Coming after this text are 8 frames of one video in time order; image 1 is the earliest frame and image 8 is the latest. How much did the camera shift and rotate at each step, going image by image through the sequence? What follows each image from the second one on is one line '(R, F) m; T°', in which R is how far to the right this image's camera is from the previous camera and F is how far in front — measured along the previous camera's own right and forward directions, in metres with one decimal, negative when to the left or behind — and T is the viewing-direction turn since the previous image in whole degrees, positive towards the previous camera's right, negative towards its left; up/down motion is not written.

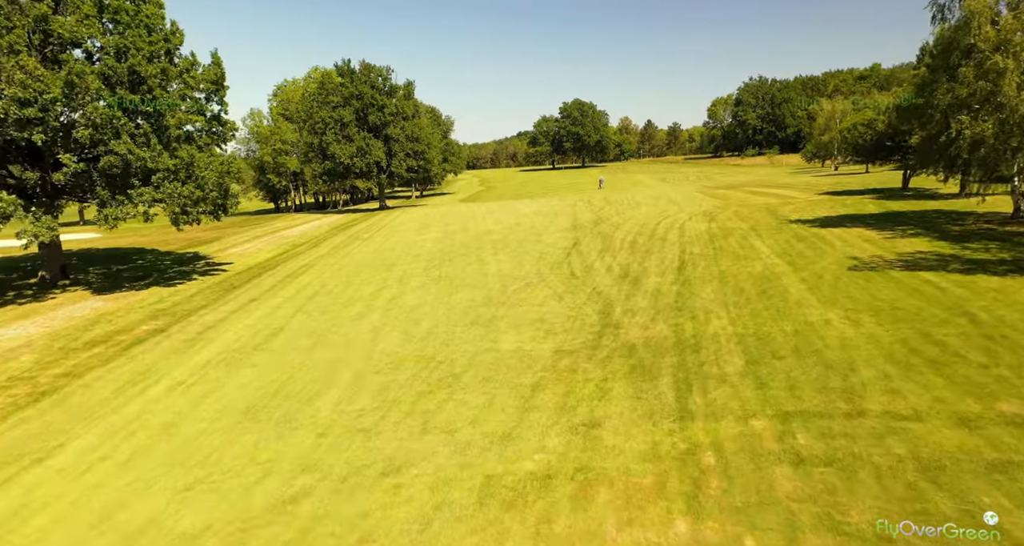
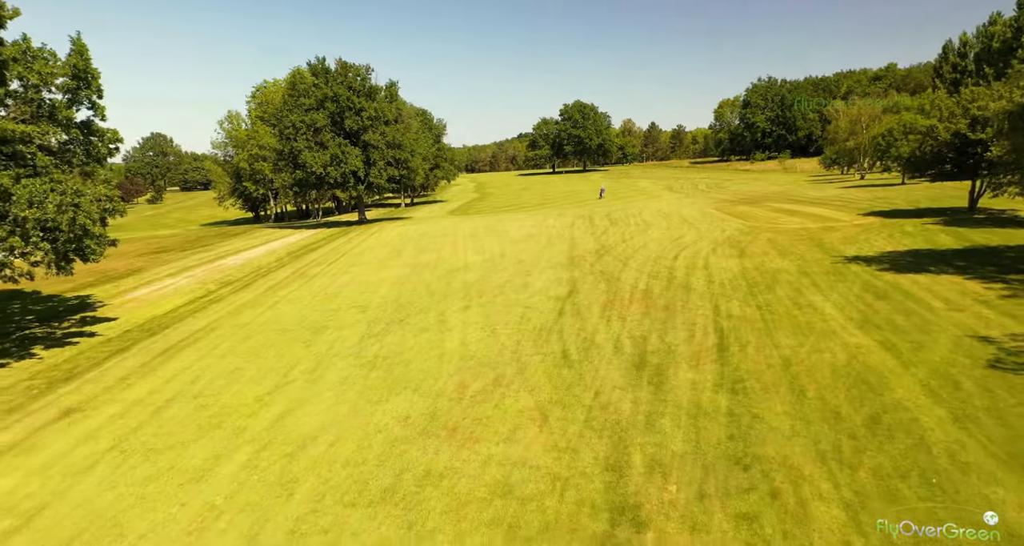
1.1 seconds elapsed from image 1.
(+0.9, +6.7) m; 0°
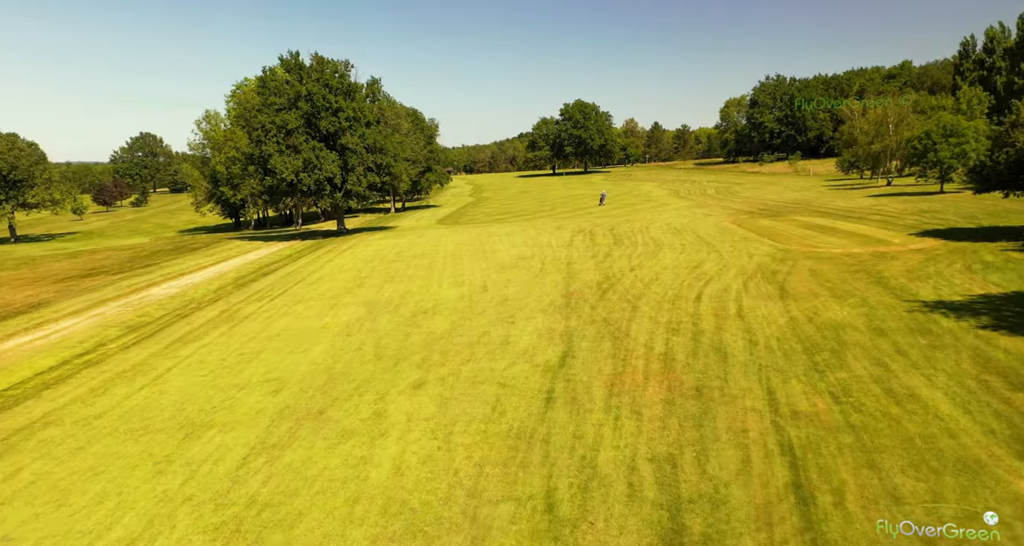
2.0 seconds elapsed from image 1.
(+0.8, +5.8) m; 0°
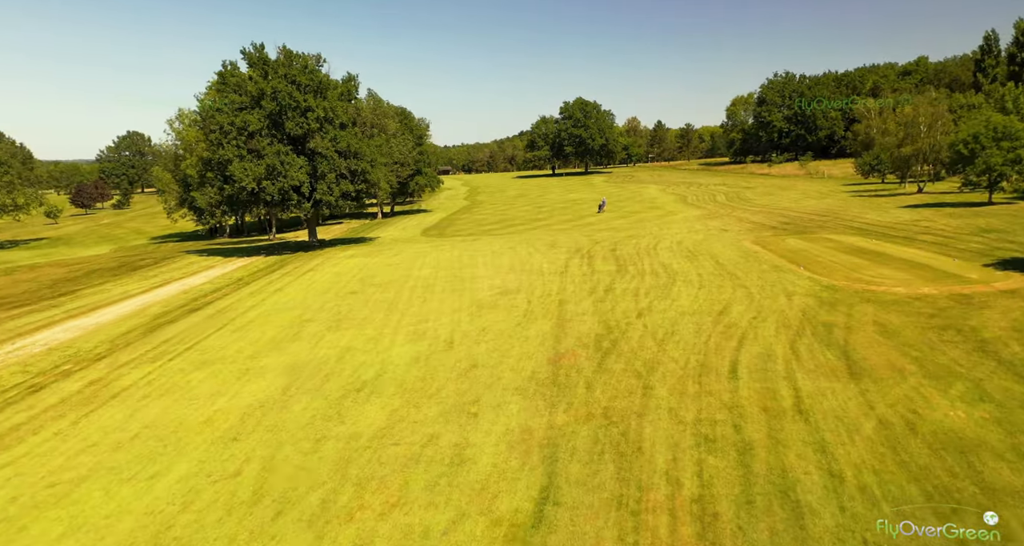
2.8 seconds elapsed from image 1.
(+1.0, +6.1) m; 0°
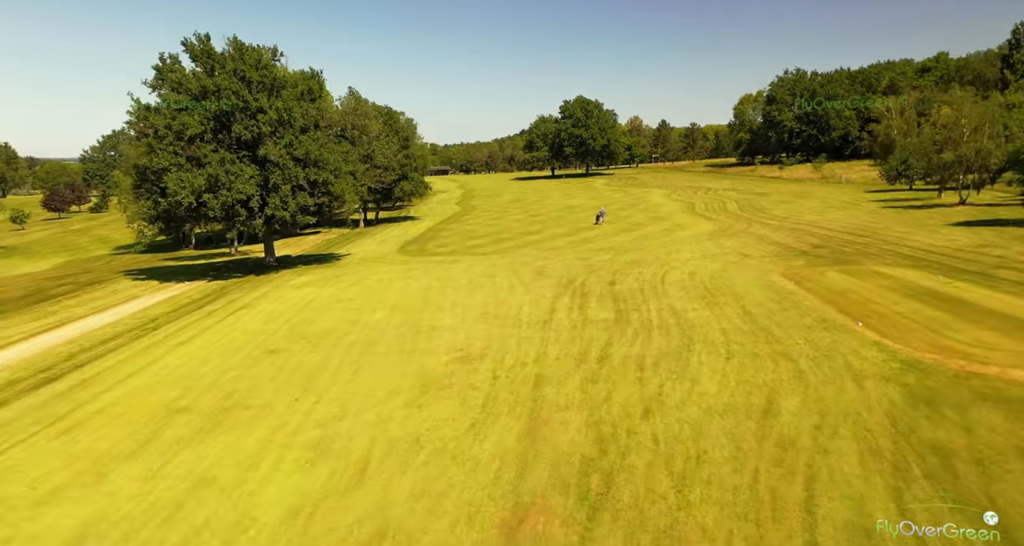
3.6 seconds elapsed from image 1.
(+1.4, +7.0) m; 0°
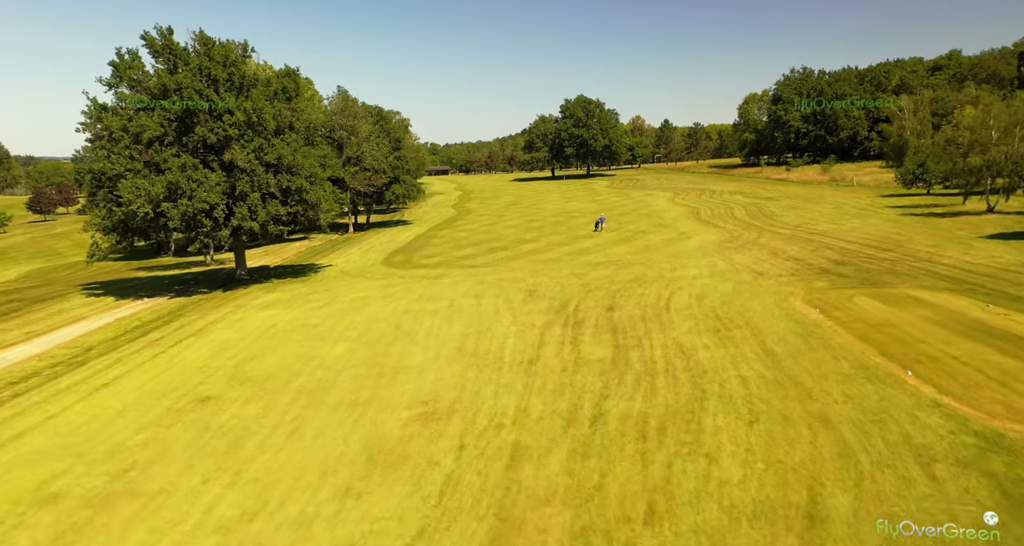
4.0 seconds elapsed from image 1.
(+0.8, +3.8) m; 0°
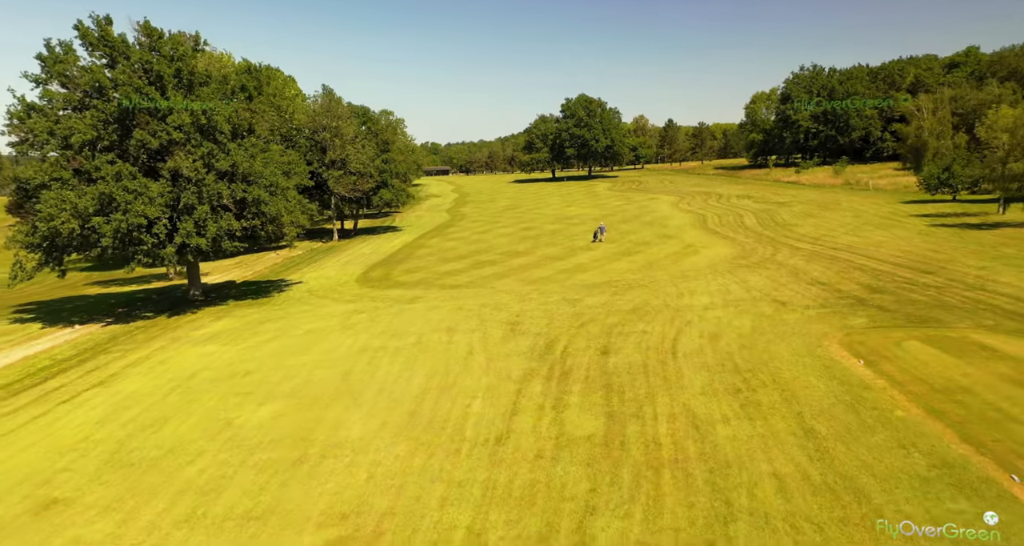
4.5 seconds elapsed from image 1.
(+1.2, +4.9) m; 0°
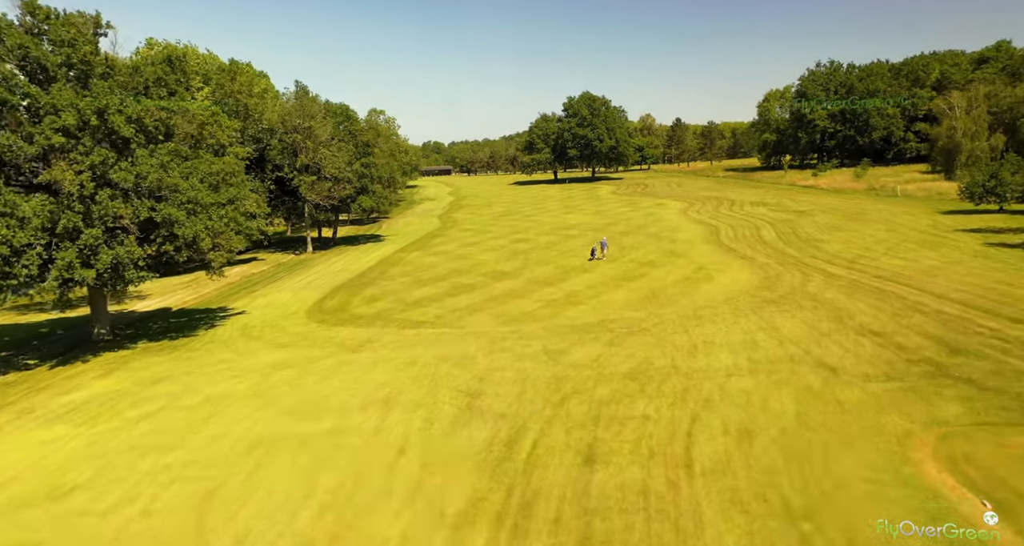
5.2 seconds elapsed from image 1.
(+1.8, +7.3) m; -1°
